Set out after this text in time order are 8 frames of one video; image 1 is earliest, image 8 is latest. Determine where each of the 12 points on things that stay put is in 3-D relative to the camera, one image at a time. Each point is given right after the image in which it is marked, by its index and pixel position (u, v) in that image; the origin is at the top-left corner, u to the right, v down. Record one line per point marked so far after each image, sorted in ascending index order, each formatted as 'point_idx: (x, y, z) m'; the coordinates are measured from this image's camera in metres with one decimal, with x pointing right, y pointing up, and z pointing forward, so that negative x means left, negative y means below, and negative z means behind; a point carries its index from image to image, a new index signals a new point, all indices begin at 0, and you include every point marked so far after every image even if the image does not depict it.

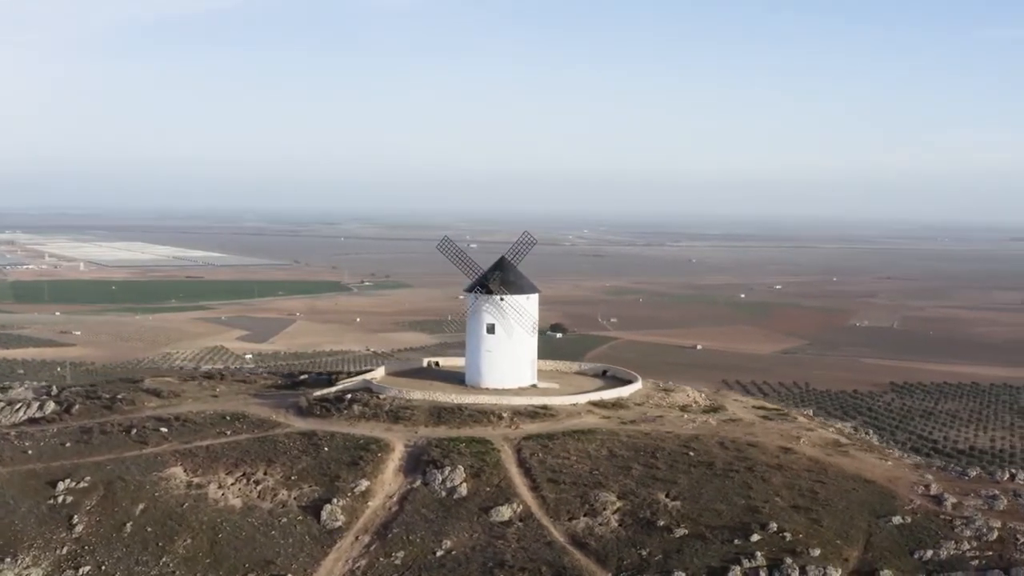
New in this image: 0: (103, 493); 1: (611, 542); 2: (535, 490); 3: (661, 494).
0: (-8.7, -4.4, +20.0) m
1: (+1.8, -4.5, +16.6) m
2: (+0.5, -4.0, +18.5) m
3: (+2.8, -3.9, +17.7) m
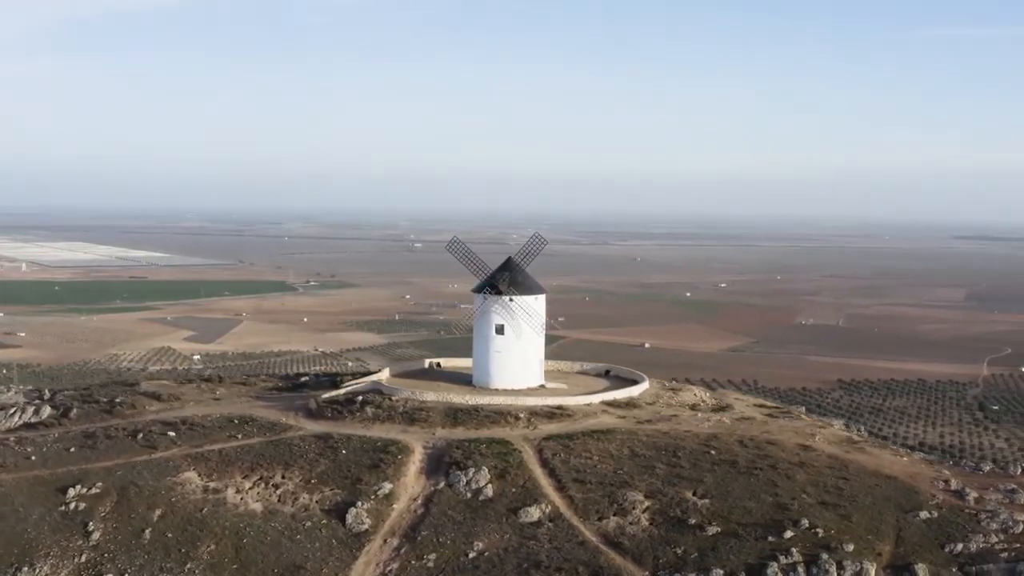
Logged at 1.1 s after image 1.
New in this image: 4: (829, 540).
0: (-8.3, -4.4, +19.6) m
1: (+2.4, -4.5, +16.7) m
2: (+1.0, -4.0, +18.5) m
3: (+3.4, -3.9, +17.9) m
4: (+5.4, -4.3, +15.9) m
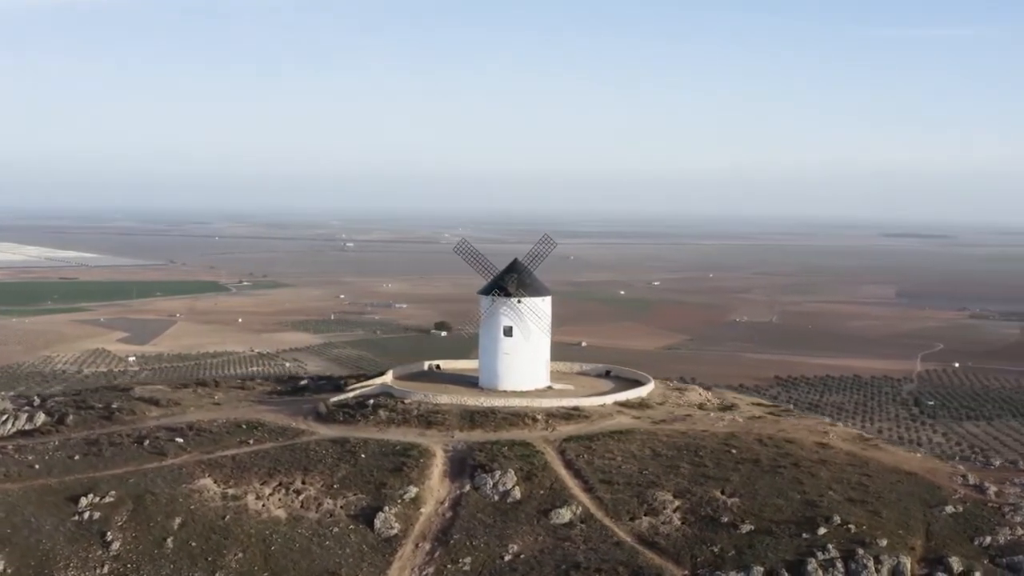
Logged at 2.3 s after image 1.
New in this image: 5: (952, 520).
0: (-7.7, -4.5, +19.2) m
1: (+3.0, -4.6, +16.9) m
2: (+1.5, -4.0, +18.6) m
3: (+4.0, -3.9, +18.2) m
4: (+6.1, -4.3, +16.2) m
5: (+7.8, -4.1, +16.7) m
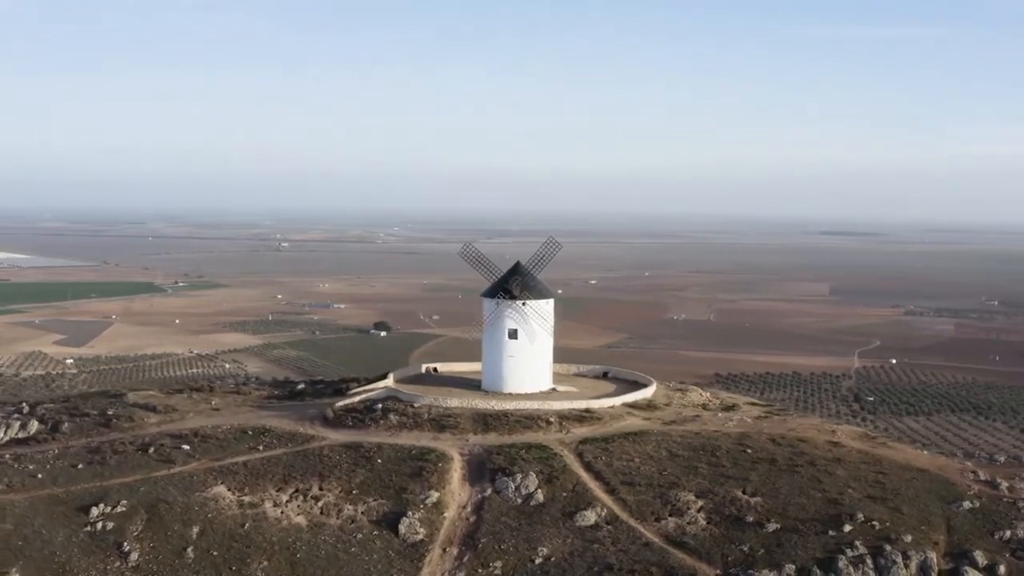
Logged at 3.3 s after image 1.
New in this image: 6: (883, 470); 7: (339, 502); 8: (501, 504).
0: (-7.3, -4.6, +18.8) m
1: (+3.6, -4.6, +17.2) m
2: (+2.0, -4.1, +18.8) m
3: (+4.5, -4.0, +18.4) m
4: (+6.7, -4.3, +16.6) m
5: (+8.4, -4.2, +17.2) m
6: (+7.5, -3.7, +19.0) m
7: (-3.5, -4.4, +19.1) m
8: (-0.2, -4.3, +18.7) m
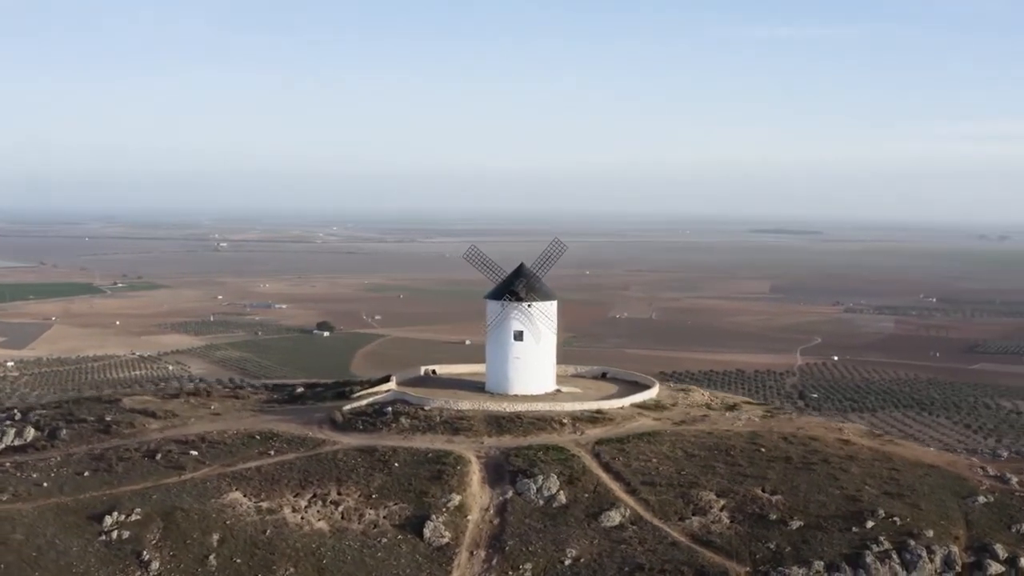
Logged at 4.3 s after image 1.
0: (-6.8, -4.6, +18.4) m
1: (+4.1, -4.6, +17.4) m
2: (+2.5, -4.1, +18.9) m
3: (+4.9, -4.0, +18.7) m
4: (+7.2, -4.4, +17.0) m
5: (+8.9, -4.2, +17.6) m
6: (+7.9, -3.7, +19.4) m
7: (-3.1, -4.4, +19.0) m
8: (+0.2, -4.3, +18.8) m
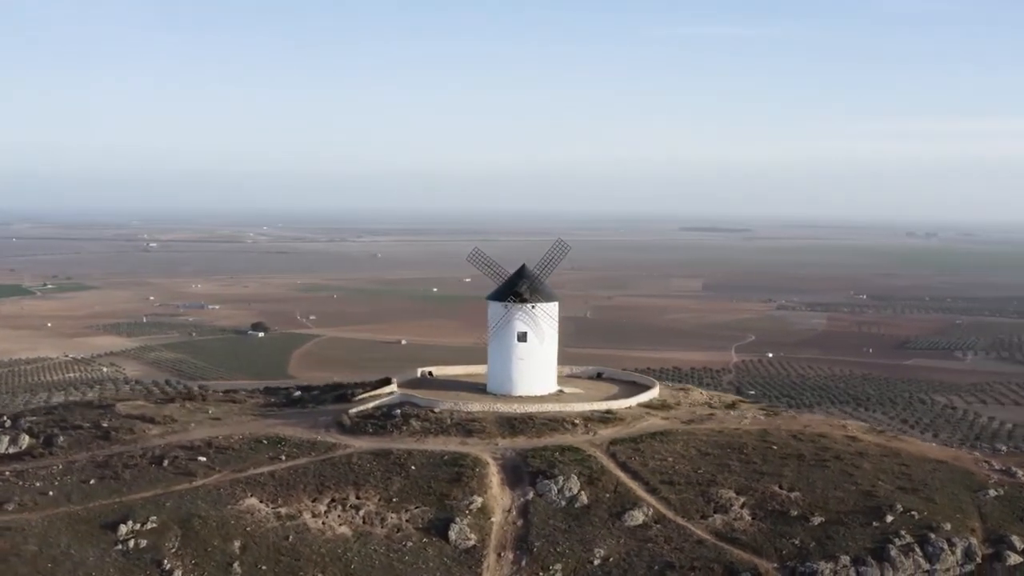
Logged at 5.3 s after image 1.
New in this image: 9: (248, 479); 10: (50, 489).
0: (-6.3, -4.7, +18.1) m
1: (+4.7, -4.7, +17.7) m
2: (+2.9, -4.2, +19.1) m
3: (+5.4, -4.0, +19.1) m
4: (+7.8, -4.4, +17.5) m
5: (+9.4, -4.2, +18.2) m
6: (+8.3, -3.7, +19.9) m
7: (-2.6, -4.5, +18.8) m
8: (+0.7, -4.4, +18.8) m
9: (-5.6, -4.1, +20.0) m
10: (-9.7, -4.2, +19.7) m
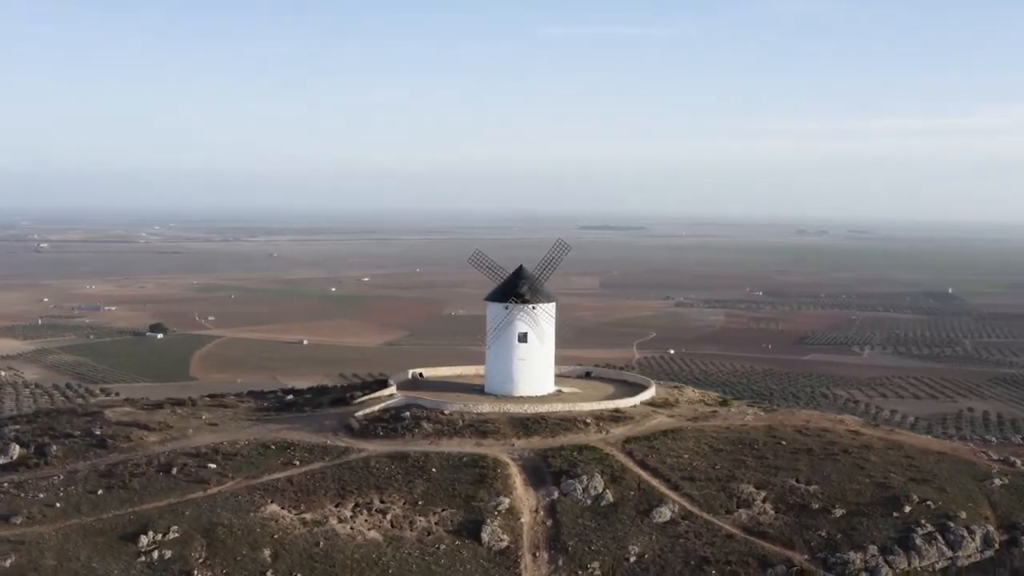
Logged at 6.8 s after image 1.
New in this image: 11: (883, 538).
0: (-5.7, -4.8, +17.6) m
1: (+5.3, -4.7, +18.2) m
2: (+3.4, -4.2, +19.4) m
3: (+5.9, -4.0, +19.6) m
4: (+8.4, -4.3, +18.3) m
5: (+10.0, -4.1, +19.1) m
6: (+8.7, -3.7, +20.7) m
7: (-2.1, -4.5, +18.7) m
8: (+1.3, -4.4, +18.9) m
9: (-5.2, -4.1, +19.5) m
10: (-9.2, -4.3, +18.9) m
11: (+6.9, -4.7, +17.6) m
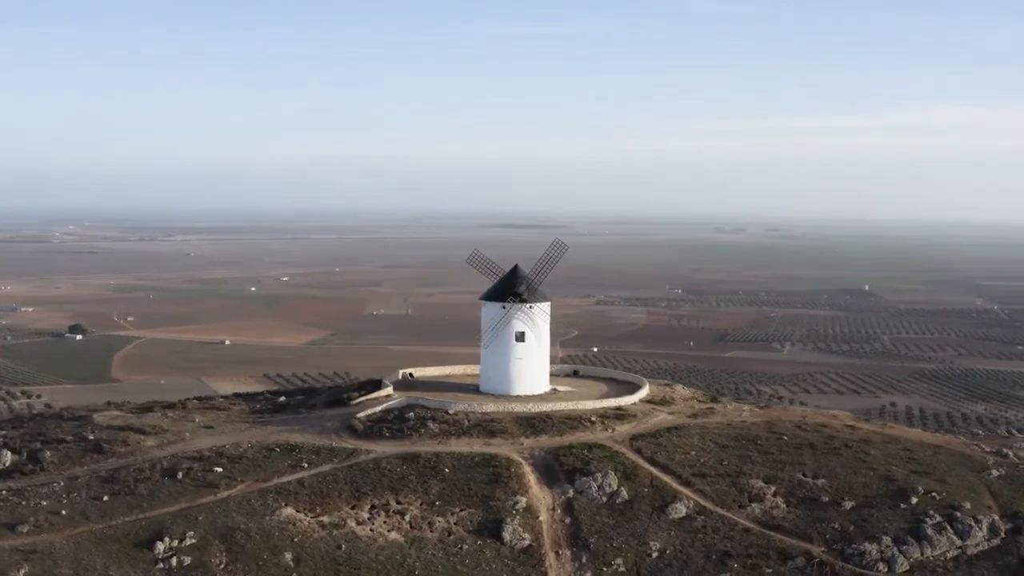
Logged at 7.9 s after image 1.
0: (-5.2, -4.8, +17.2) m
1: (+5.7, -4.6, +18.6) m
2: (+3.7, -4.1, +19.7) m
3: (+6.2, -4.0, +20.1) m
4: (+8.8, -4.3, +18.9) m
5: (+10.3, -4.1, +19.9) m
6: (+8.9, -3.6, +21.4) m
7: (-1.7, -4.5, +18.6) m
8: (+1.6, -4.4, +19.1) m
9: (-4.8, -4.1, +19.2) m
10: (-8.8, -4.3, +18.3) m
11: (+7.4, -4.7, +18.1) m
